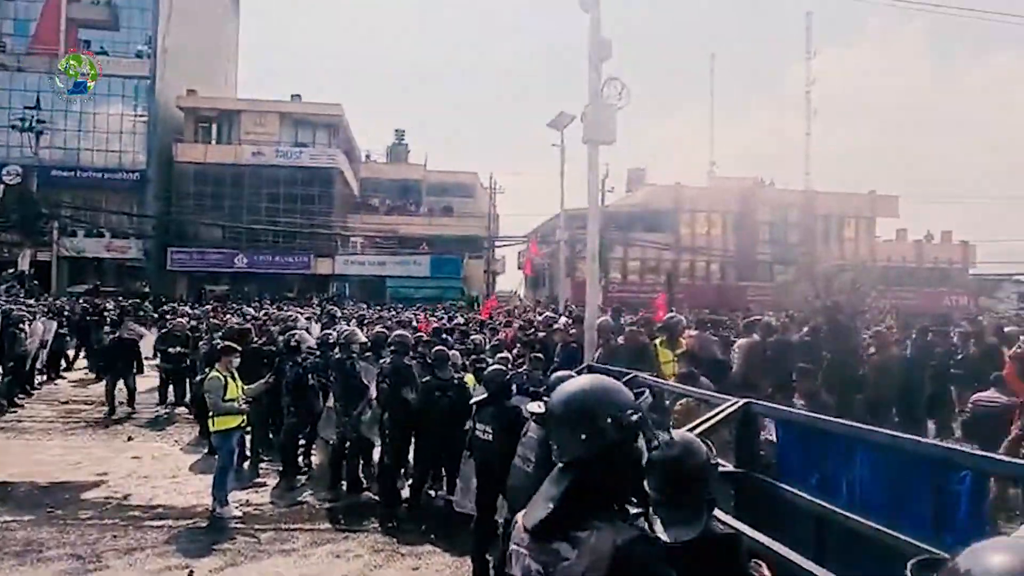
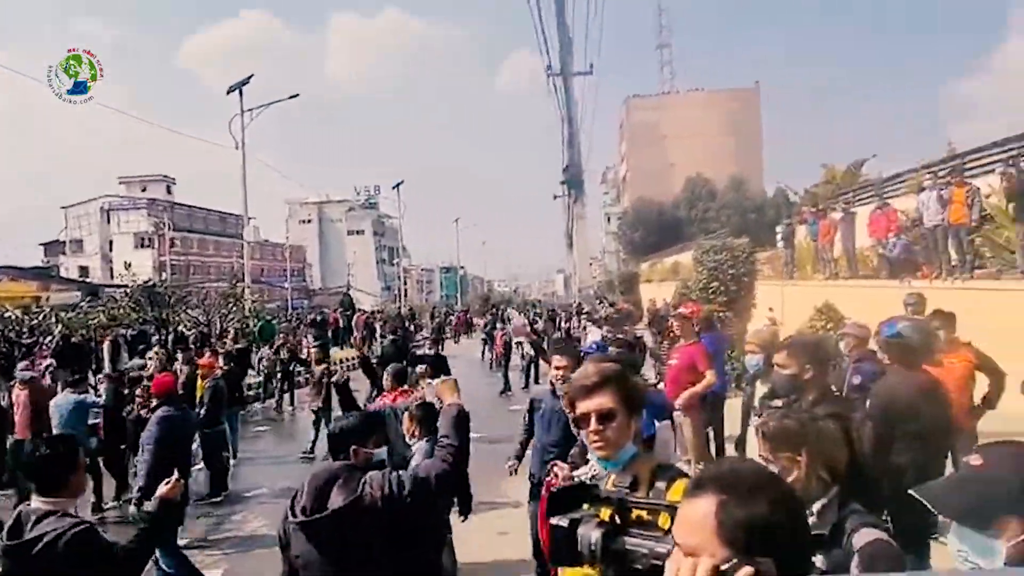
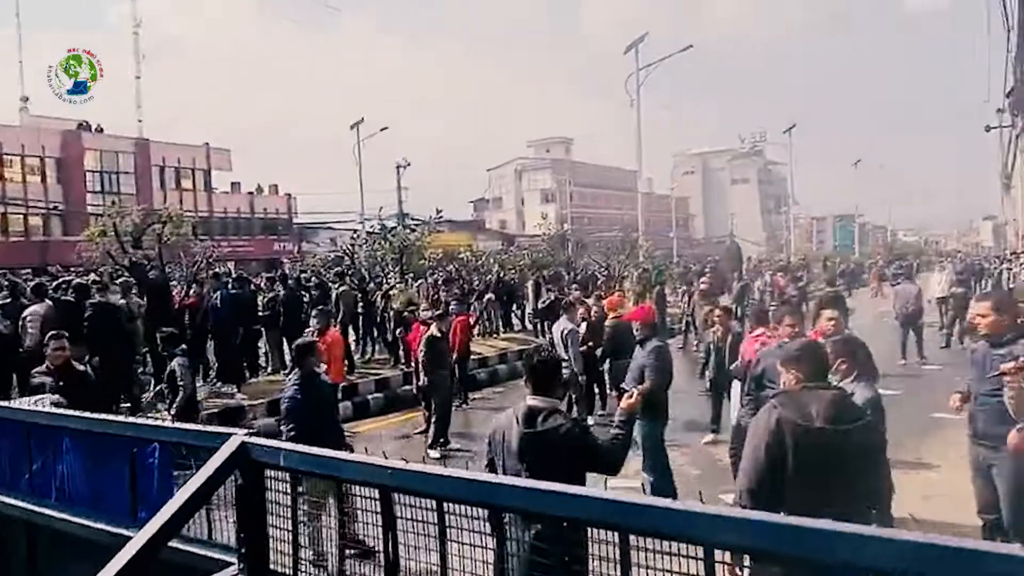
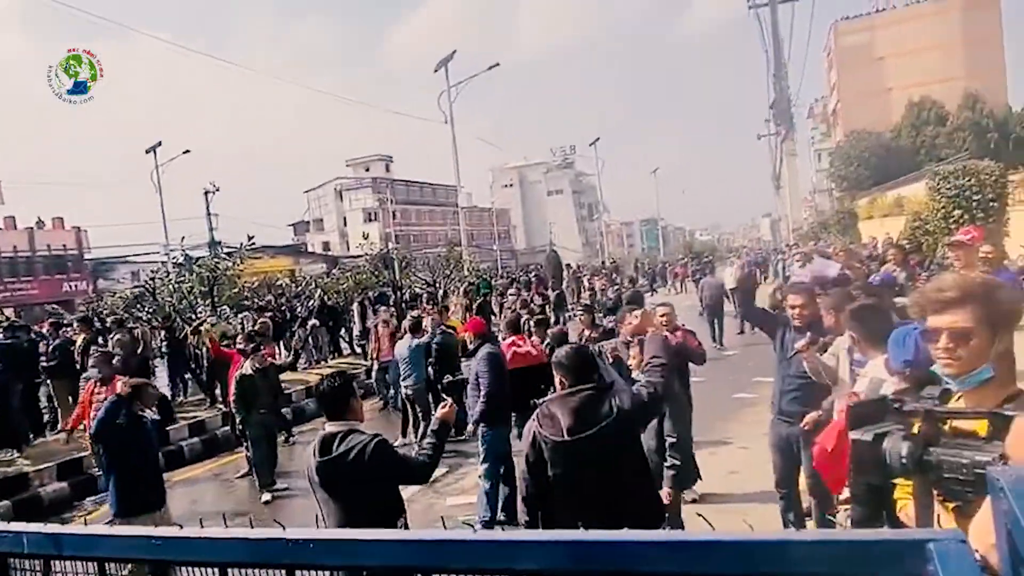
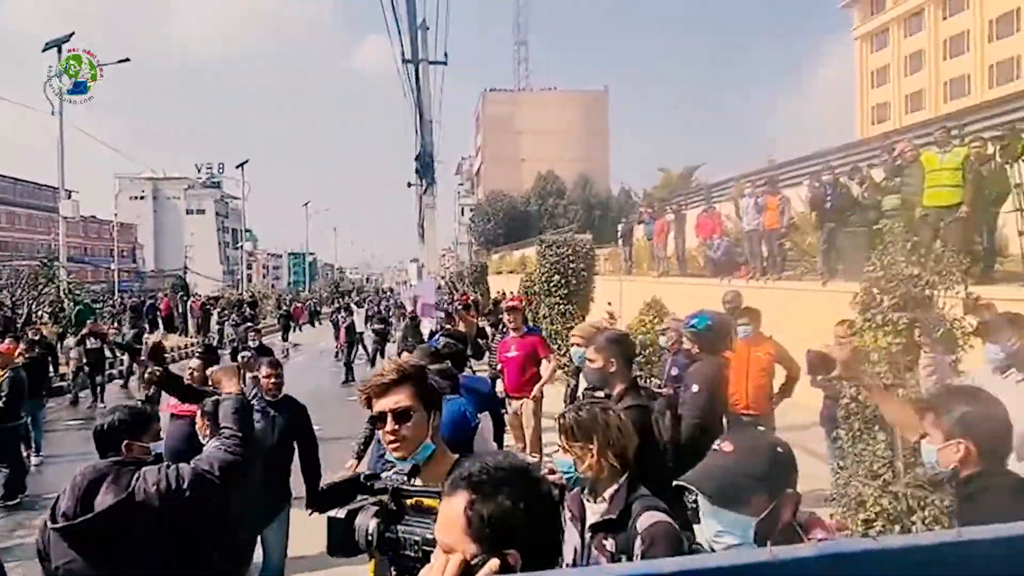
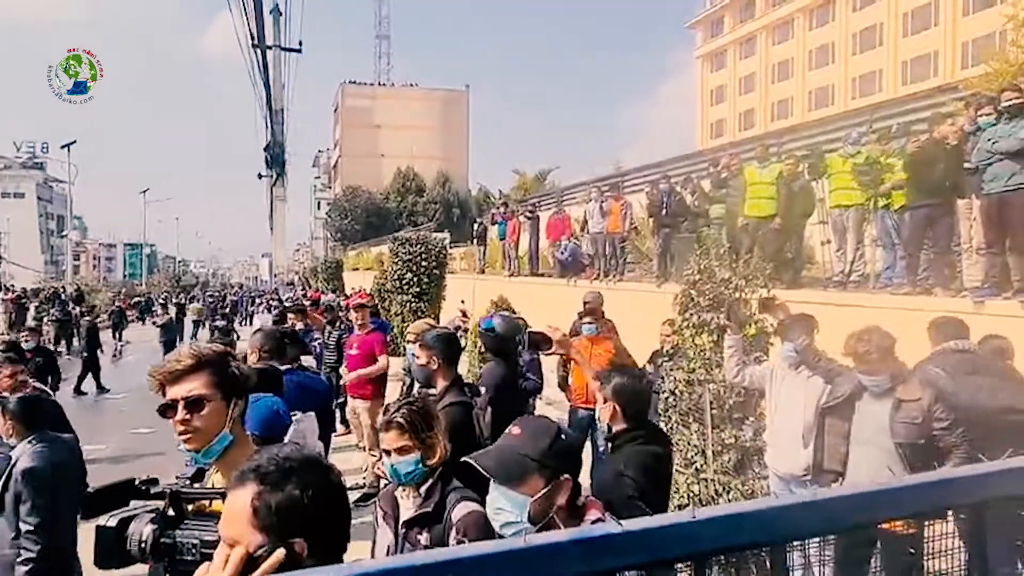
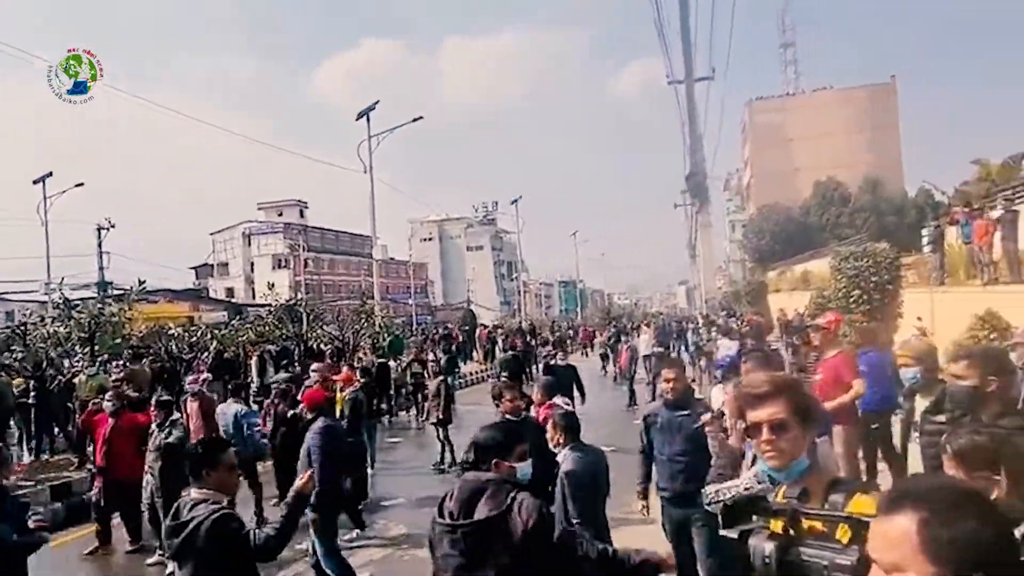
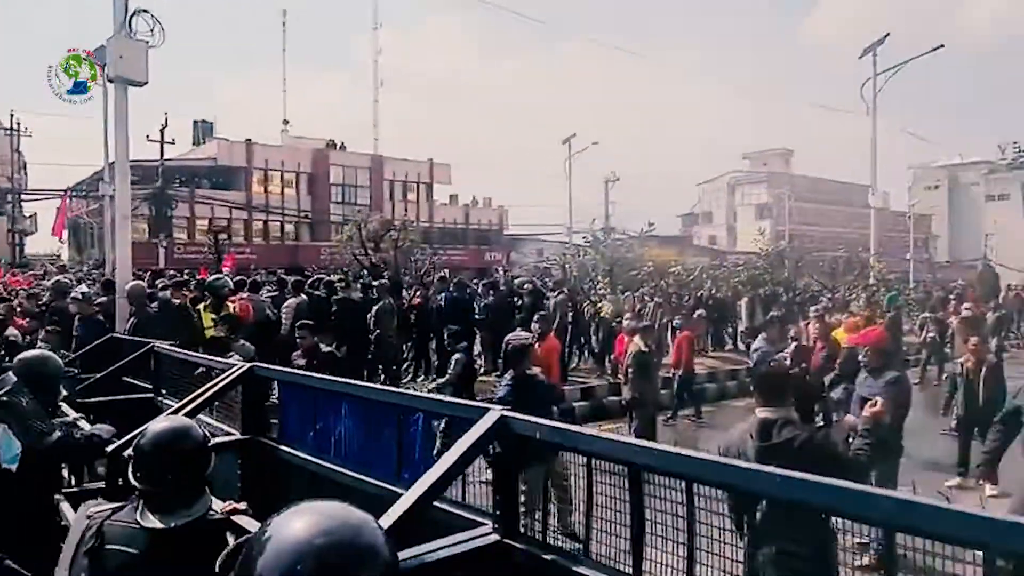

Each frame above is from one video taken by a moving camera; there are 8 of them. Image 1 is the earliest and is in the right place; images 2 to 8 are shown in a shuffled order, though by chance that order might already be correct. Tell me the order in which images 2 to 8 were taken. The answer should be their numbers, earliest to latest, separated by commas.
8, 3, 4, 7, 2, 5, 6
